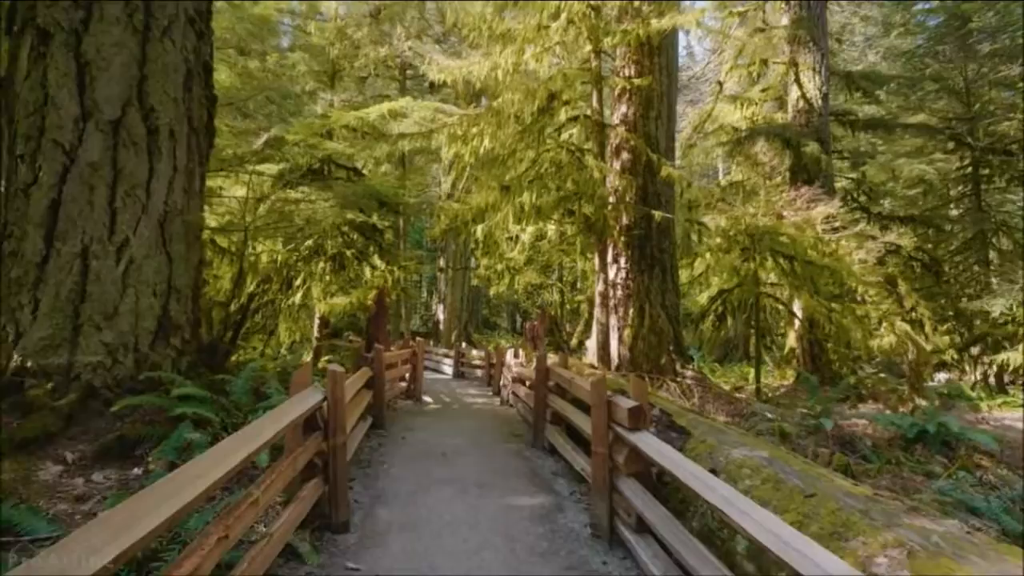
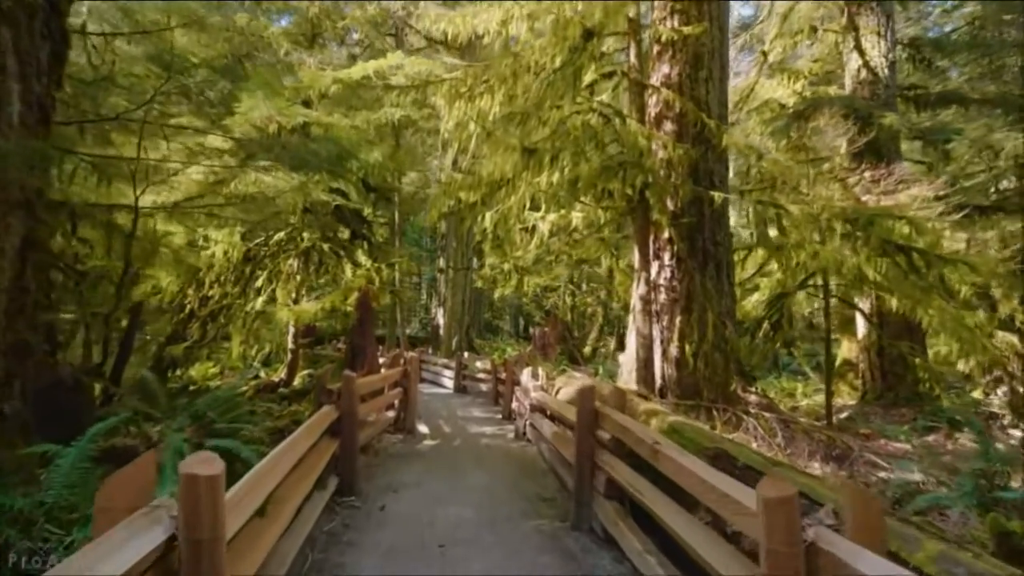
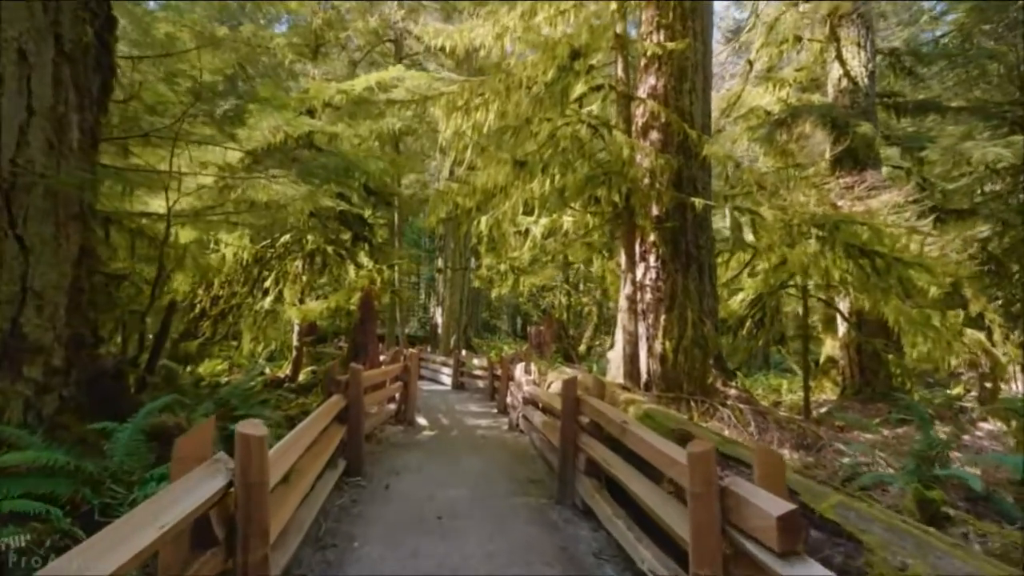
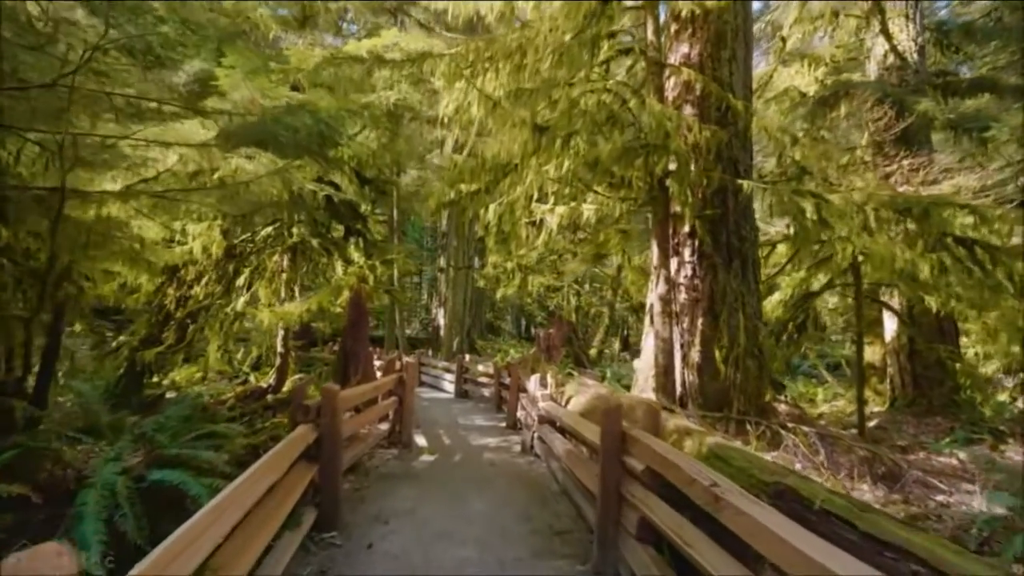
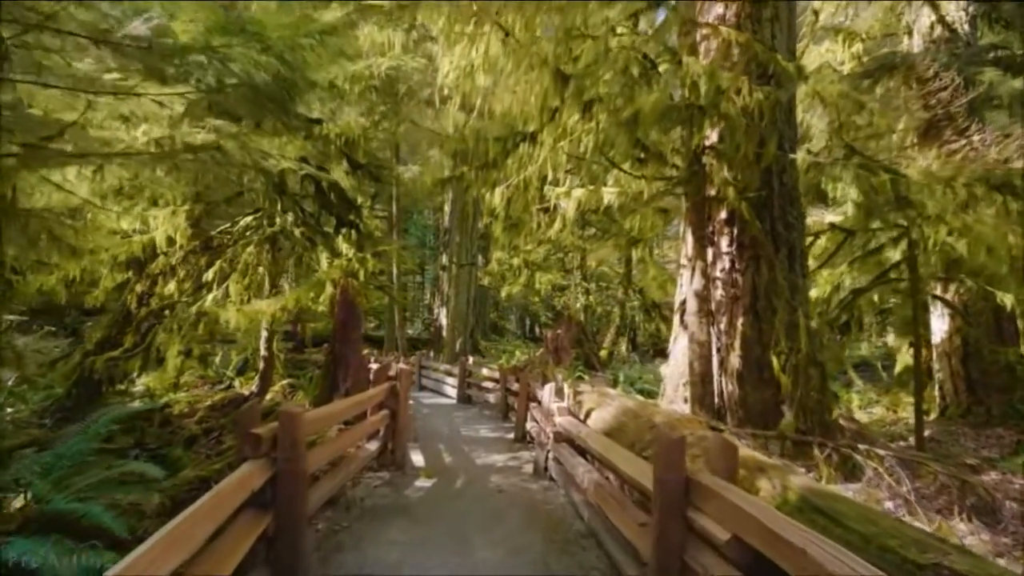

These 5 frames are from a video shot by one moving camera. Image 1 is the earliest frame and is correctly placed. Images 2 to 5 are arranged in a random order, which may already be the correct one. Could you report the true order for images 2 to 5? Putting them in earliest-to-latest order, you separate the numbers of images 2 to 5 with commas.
3, 2, 4, 5
